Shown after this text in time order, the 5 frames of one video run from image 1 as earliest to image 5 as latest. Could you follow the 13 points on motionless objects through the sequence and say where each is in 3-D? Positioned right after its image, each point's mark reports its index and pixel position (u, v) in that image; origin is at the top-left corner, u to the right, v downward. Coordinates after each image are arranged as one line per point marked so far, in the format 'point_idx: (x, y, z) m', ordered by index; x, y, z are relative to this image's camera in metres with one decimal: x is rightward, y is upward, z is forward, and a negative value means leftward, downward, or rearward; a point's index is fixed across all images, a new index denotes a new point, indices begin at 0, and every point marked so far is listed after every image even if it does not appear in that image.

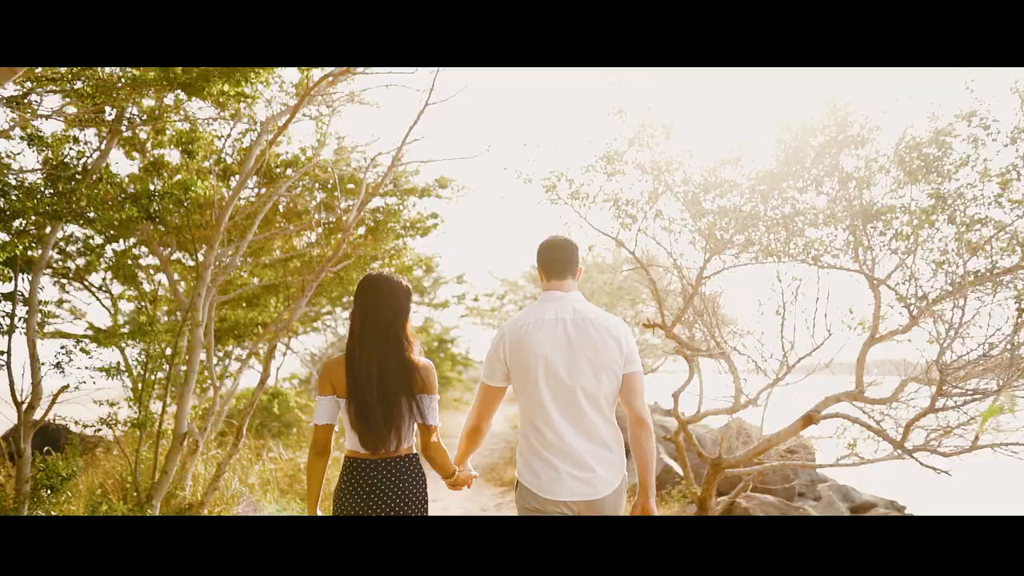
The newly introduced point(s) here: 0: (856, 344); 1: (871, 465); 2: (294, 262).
0: (+2.1, -0.4, +4.7) m
1: (+2.4, -1.2, +5.0) m
2: (-1.7, +0.2, +5.8) m
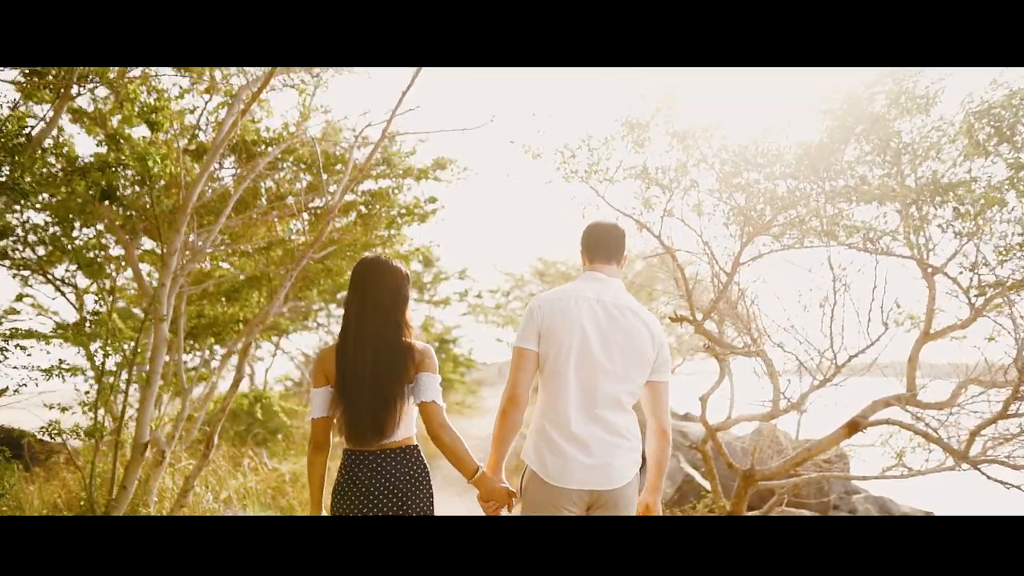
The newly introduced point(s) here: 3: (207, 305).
0: (+2.2, -0.3, +4.1) m
1: (+2.4, -1.1, +4.4) m
2: (-1.7, +0.3, +5.2) m
3: (-2.2, -0.1, +5.4) m
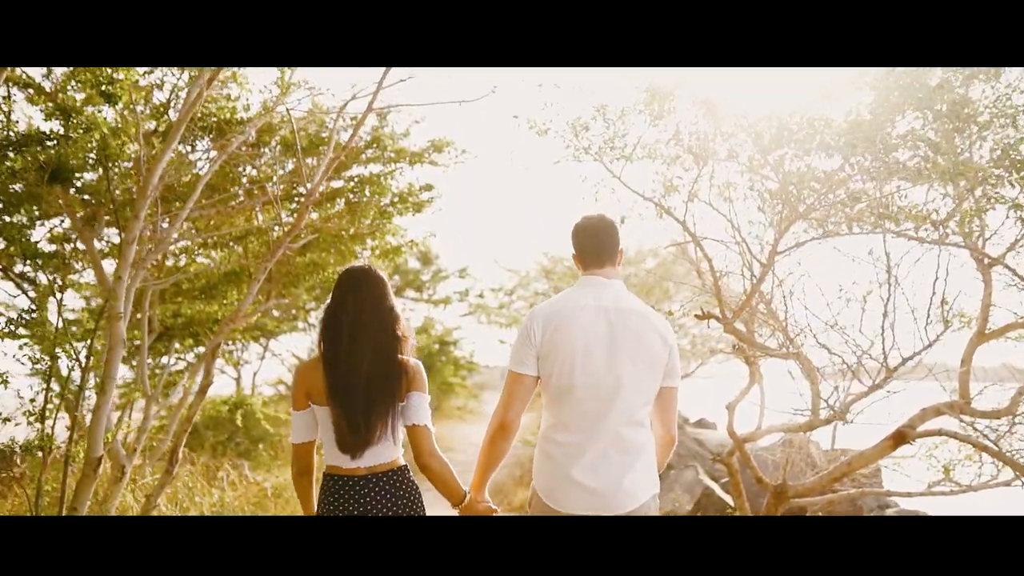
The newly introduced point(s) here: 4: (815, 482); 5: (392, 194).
0: (+2.2, -0.3, +3.5) m
1: (+2.5, -1.1, +3.9) m
2: (-1.7, +0.3, +4.7) m
3: (-2.2, -0.1, +4.9) m
4: (+1.7, -1.1, +4.1) m
5: (-0.8, +0.6, +4.9) m
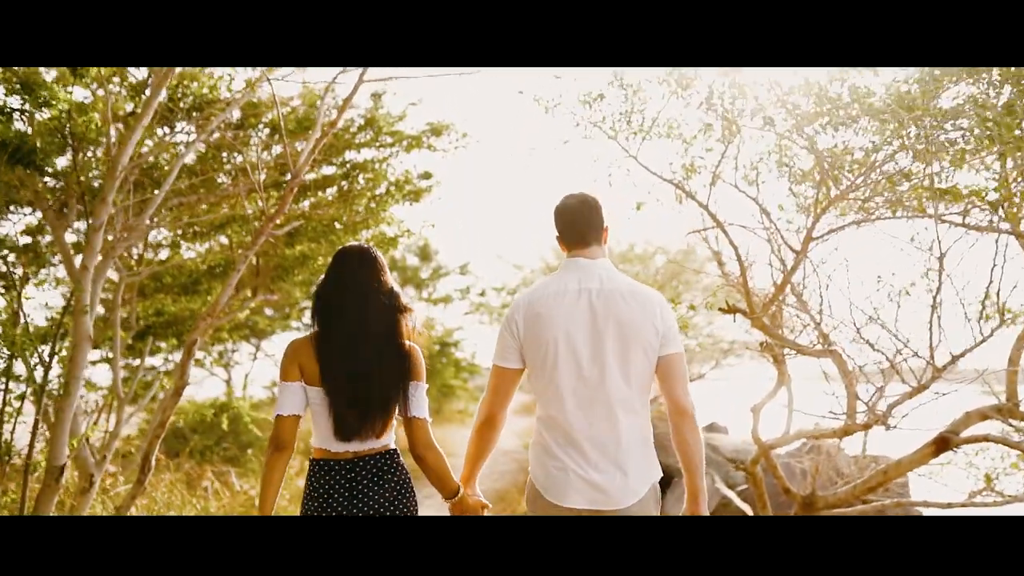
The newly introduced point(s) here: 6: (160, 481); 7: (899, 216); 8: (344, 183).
0: (+2.2, -0.2, +3.2) m
1: (+2.5, -1.1, +3.5) m
2: (-1.6, +0.3, +4.4) m
3: (-2.2, -0.1, +4.5) m
4: (+1.7, -1.0, +3.7) m
5: (-0.8, +0.7, +4.5) m
6: (-2.3, -1.3, +4.8) m
7: (+1.7, +0.3, +3.2) m
8: (-1.0, +0.6, +4.5) m
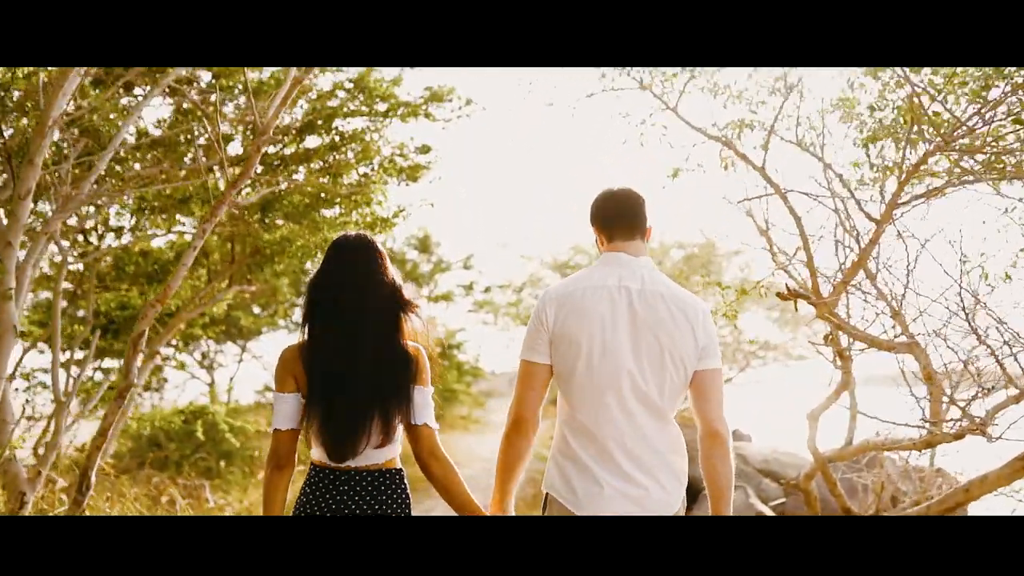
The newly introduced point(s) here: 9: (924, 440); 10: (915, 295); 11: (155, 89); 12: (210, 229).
0: (+2.3, -0.1, +2.6) m
1: (+2.5, -1.0, +2.9) m
2: (-1.6, +0.4, +3.8) m
3: (-2.1, 0.0, +4.0) m
4: (+1.8, -1.0, +3.1) m
5: (-0.7, +0.7, +4.0) m
6: (-2.3, -1.2, +4.2) m
7: (+1.8, +0.4, +2.6) m
8: (-1.0, +0.7, +3.9) m
9: (+1.6, -0.6, +2.8) m
10: (+1.5, 0.0, +2.7) m
11: (-1.6, +0.9, +3.3) m
12: (-1.3, +0.3, +3.4) m
